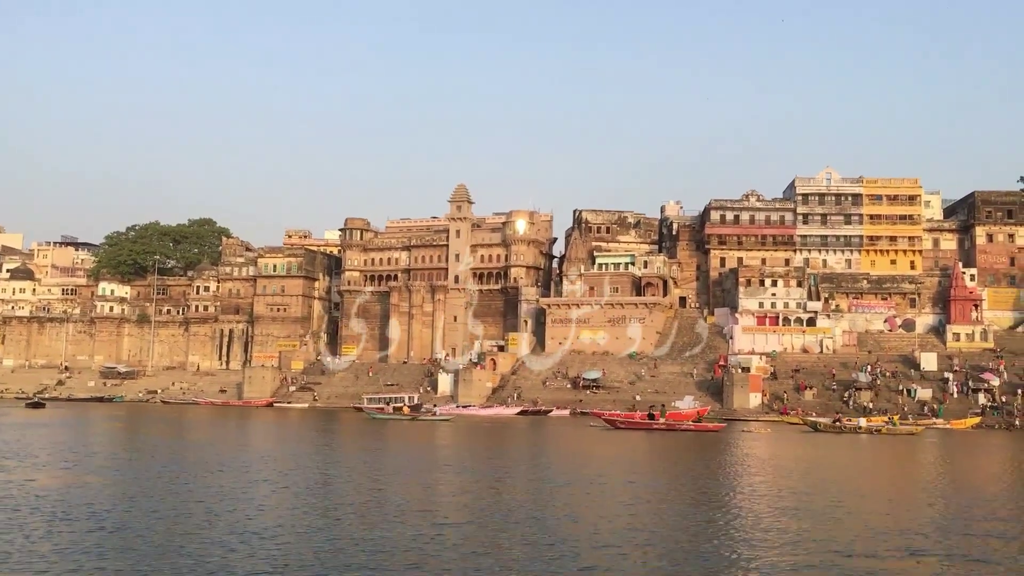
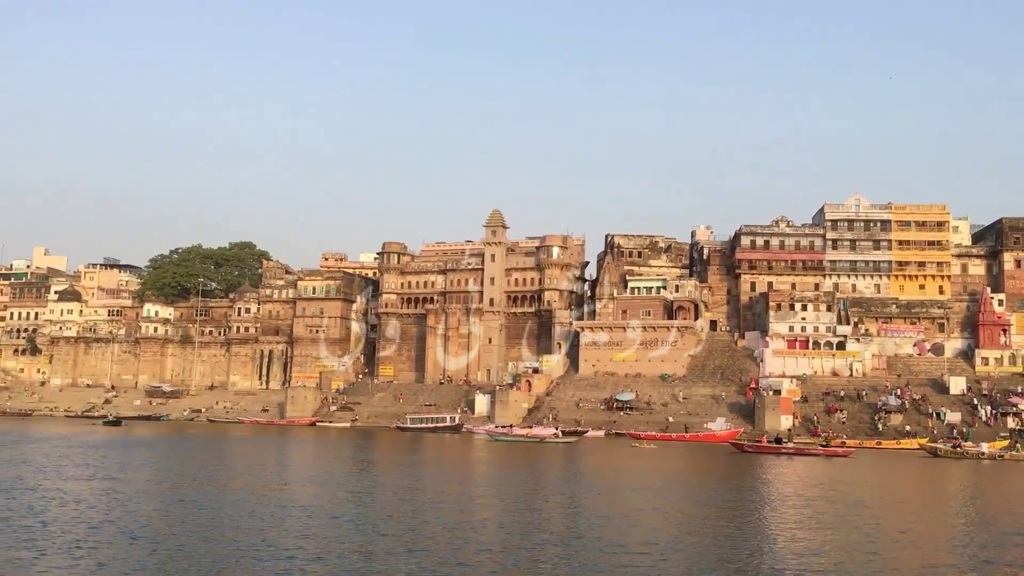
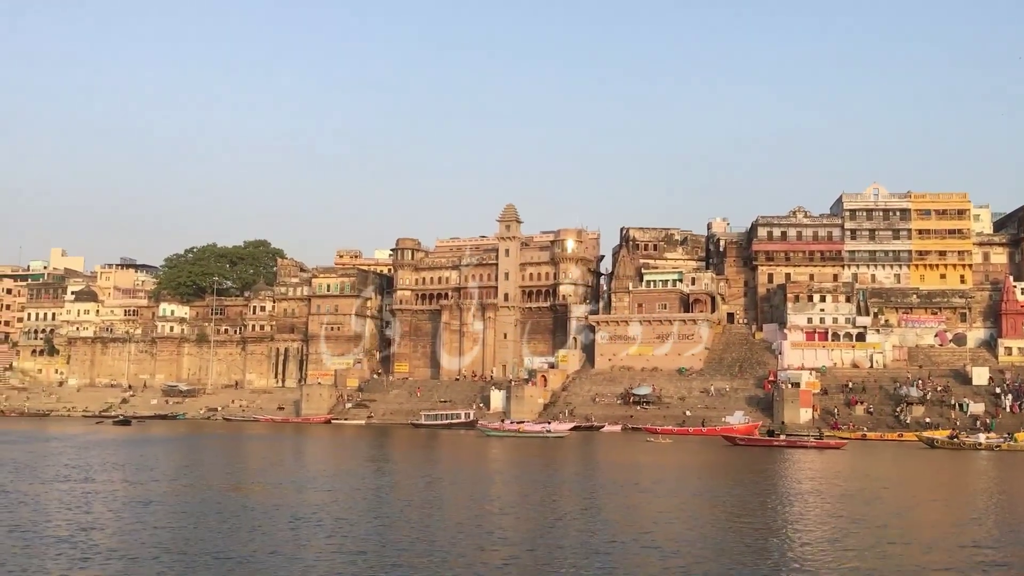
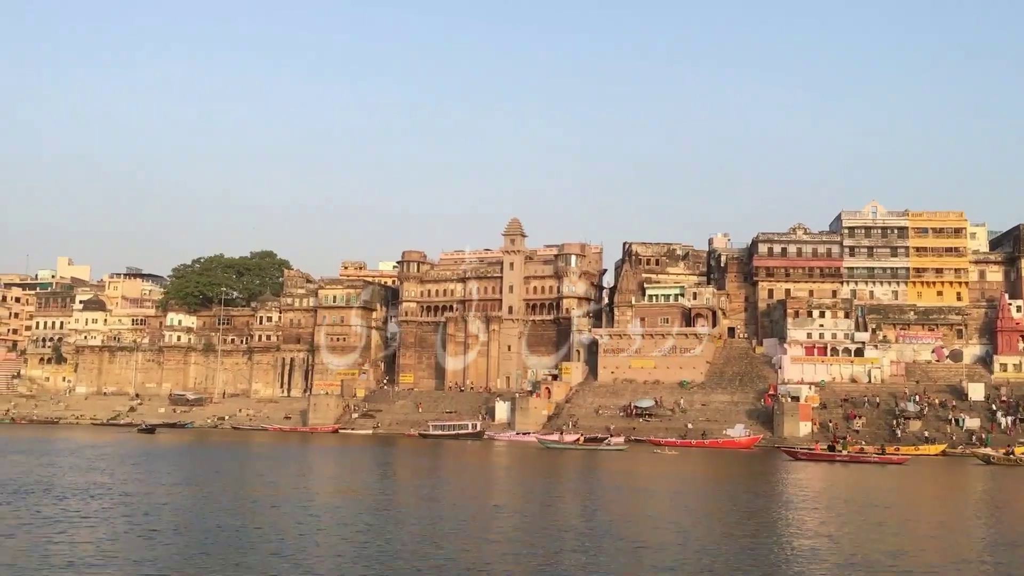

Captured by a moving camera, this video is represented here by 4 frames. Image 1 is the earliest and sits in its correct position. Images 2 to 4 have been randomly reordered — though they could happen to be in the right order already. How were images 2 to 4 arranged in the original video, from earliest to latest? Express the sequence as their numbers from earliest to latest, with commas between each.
3, 2, 4
